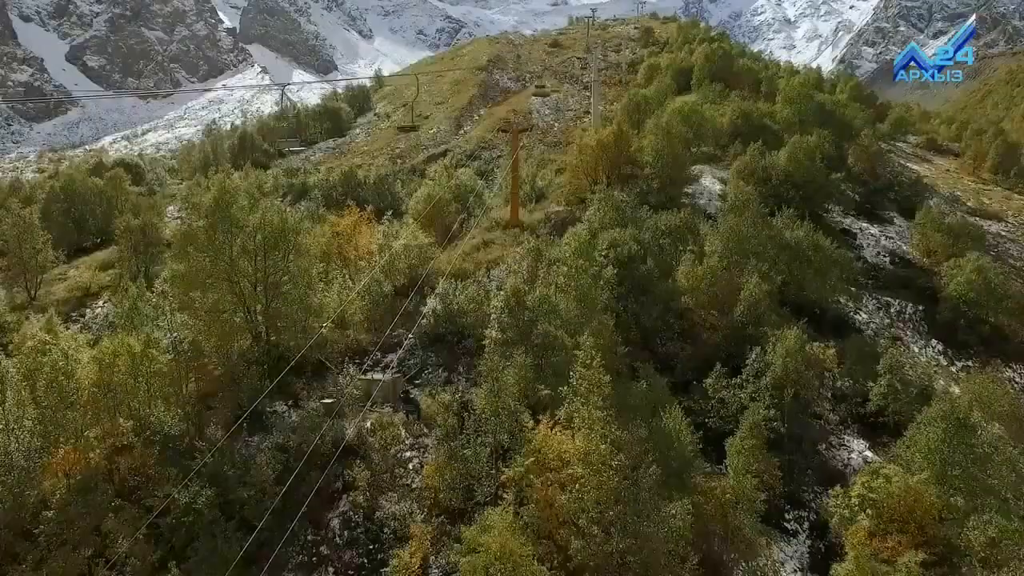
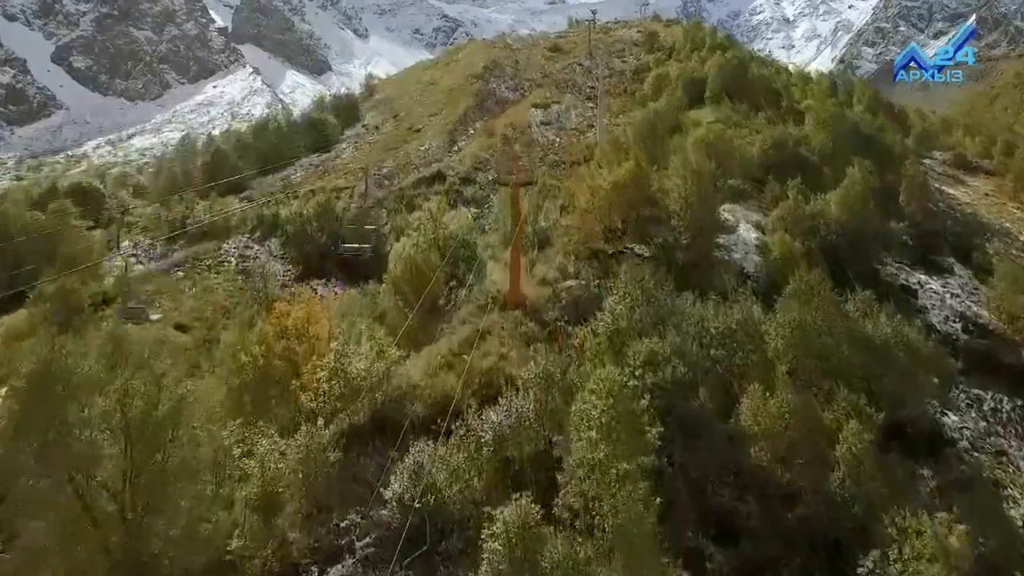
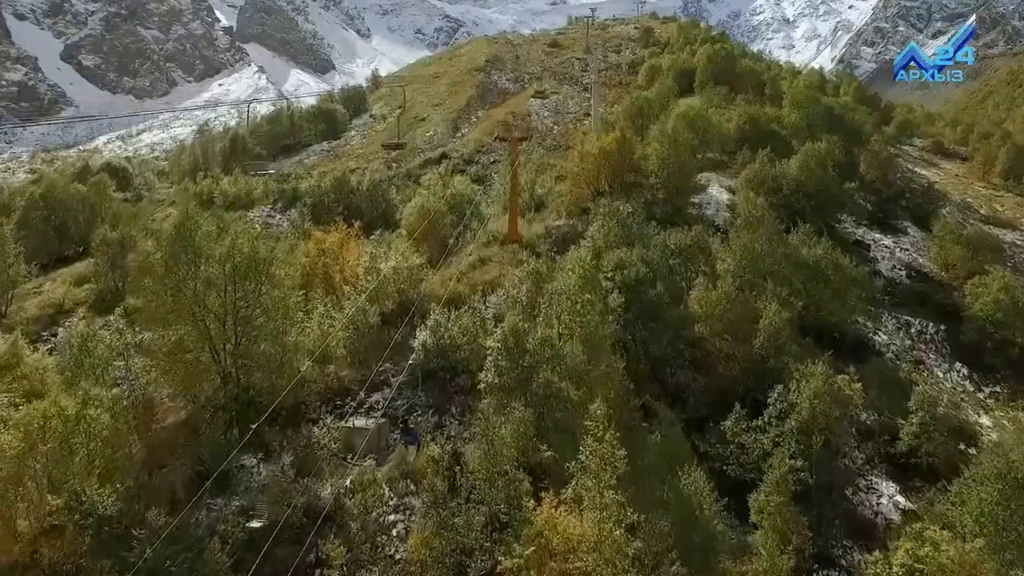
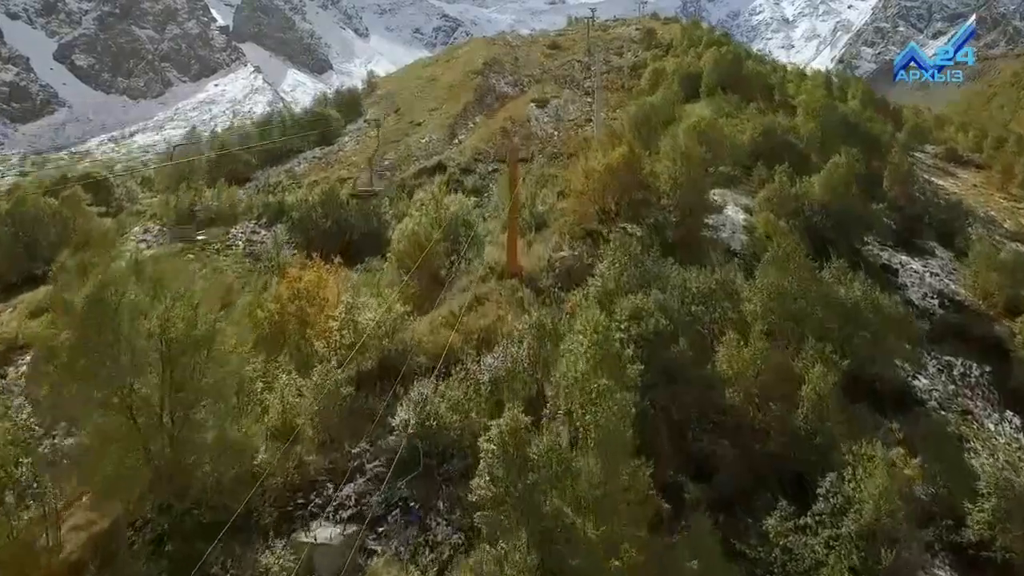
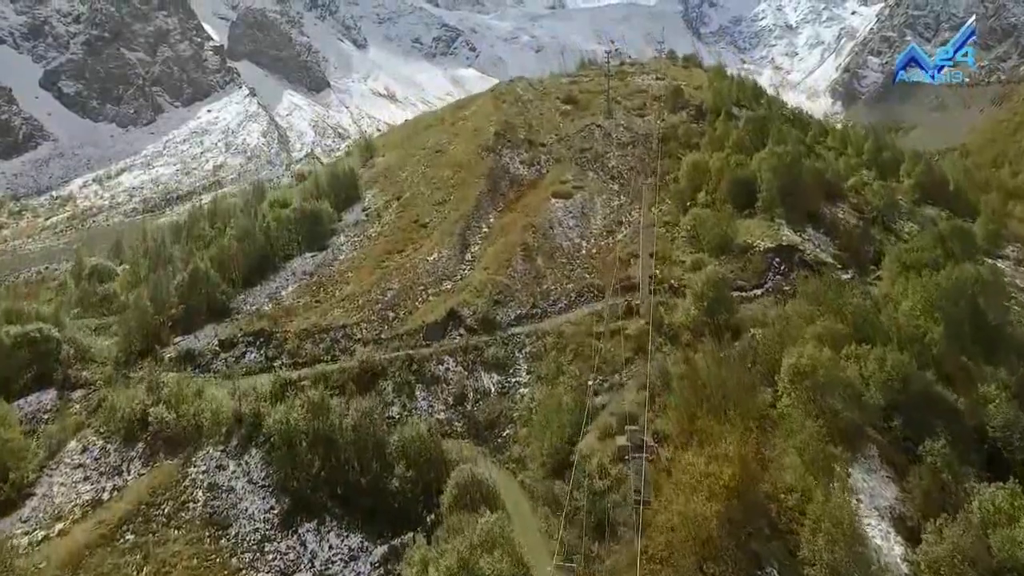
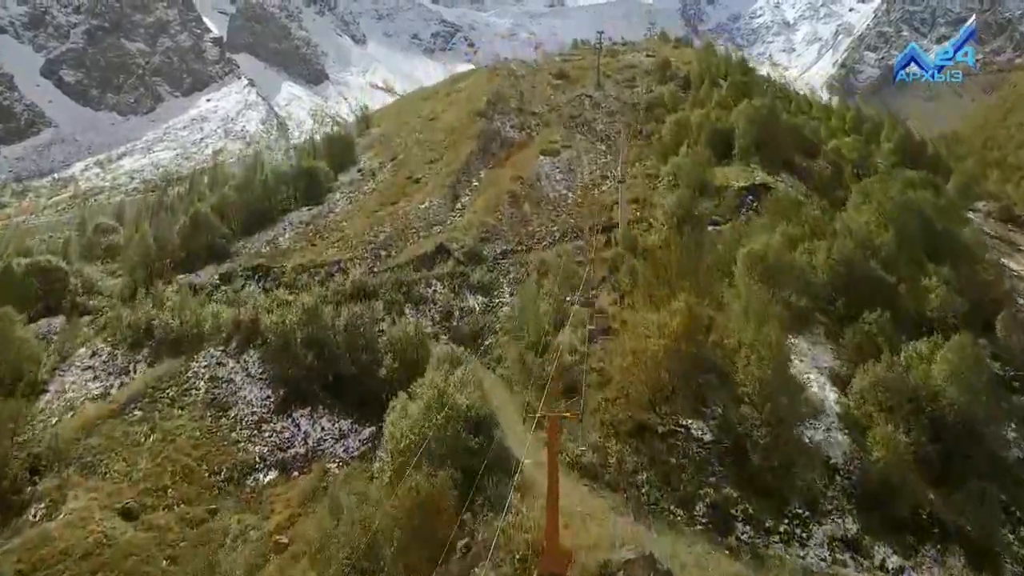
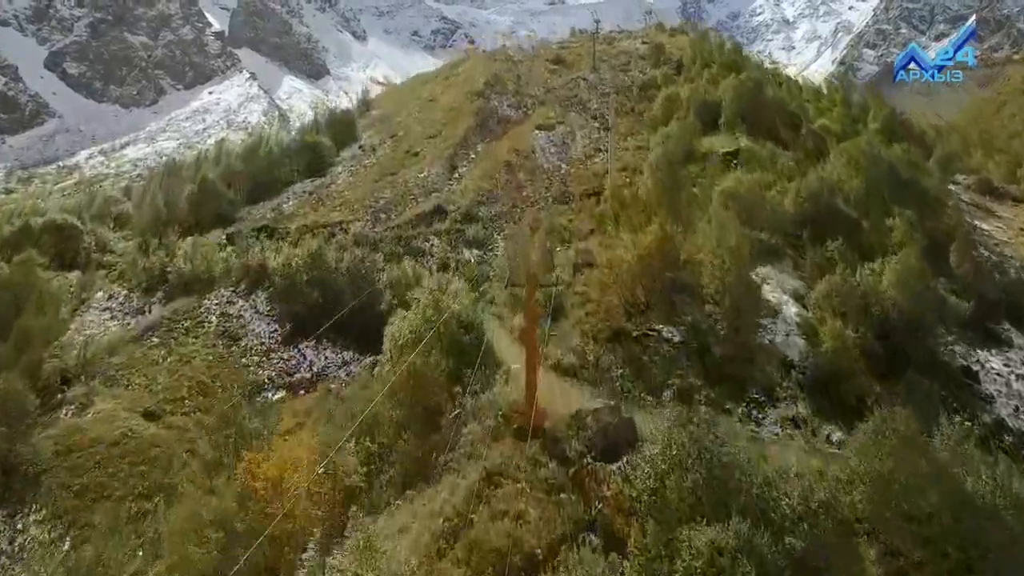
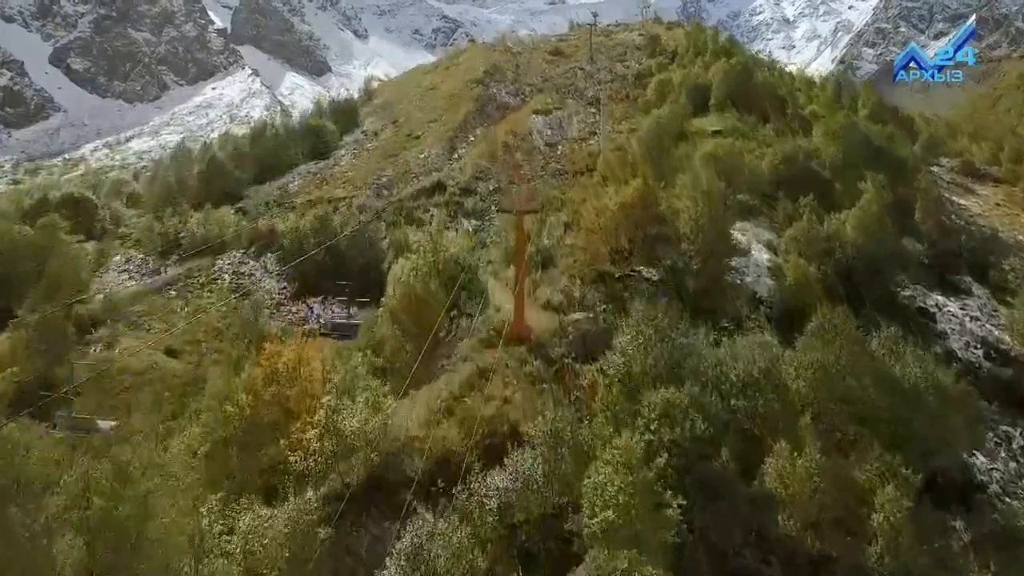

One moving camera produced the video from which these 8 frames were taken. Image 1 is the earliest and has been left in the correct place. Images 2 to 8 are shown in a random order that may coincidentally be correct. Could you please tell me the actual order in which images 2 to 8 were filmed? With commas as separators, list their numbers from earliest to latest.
3, 4, 2, 8, 7, 6, 5
